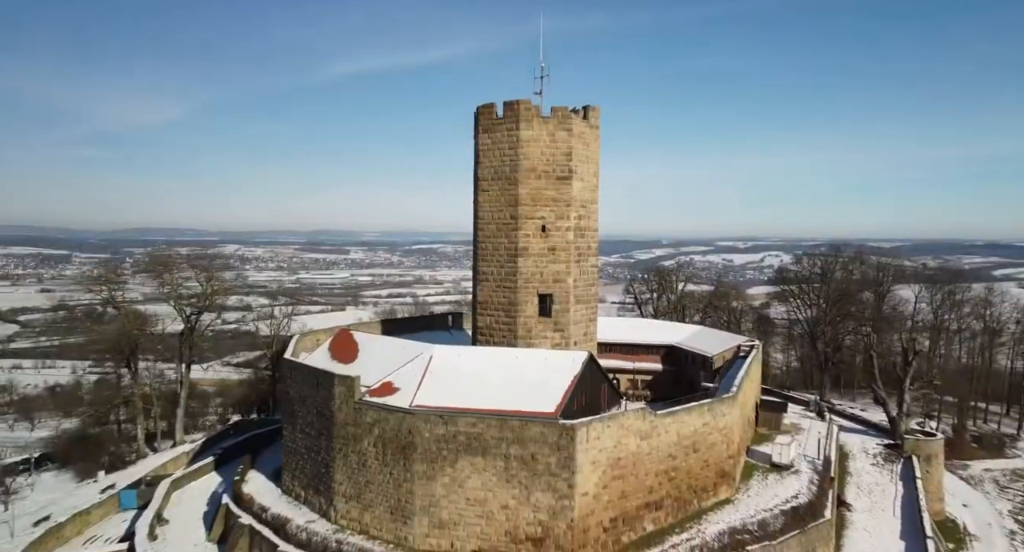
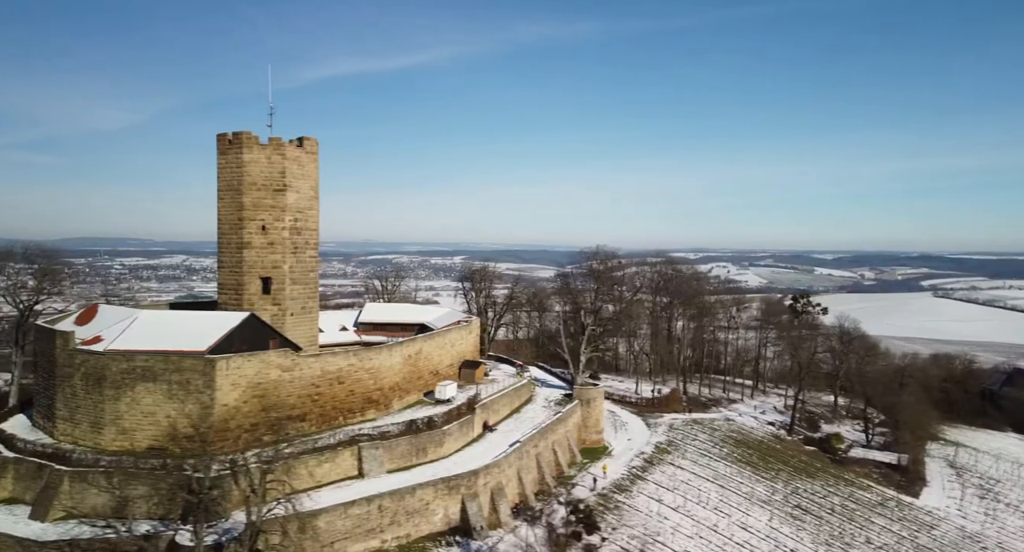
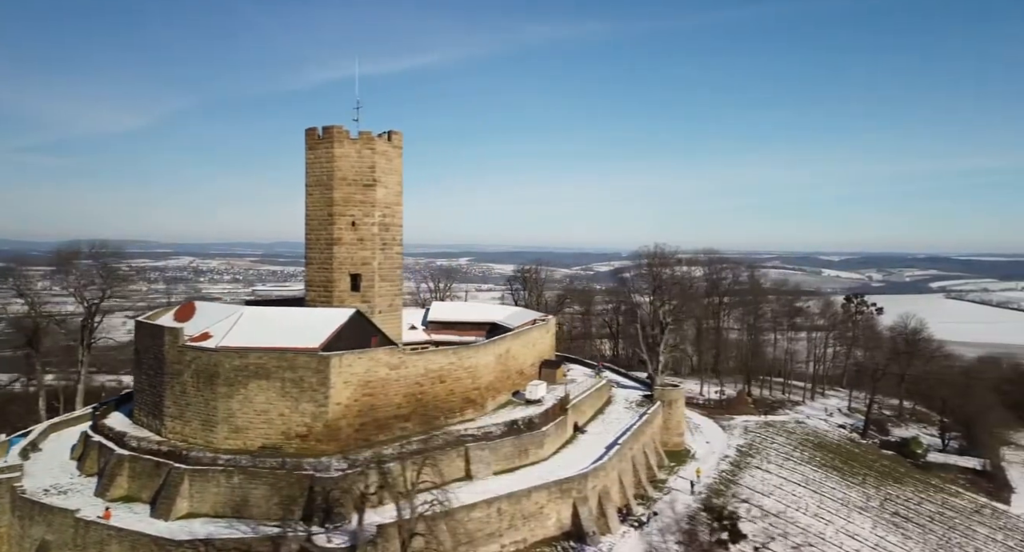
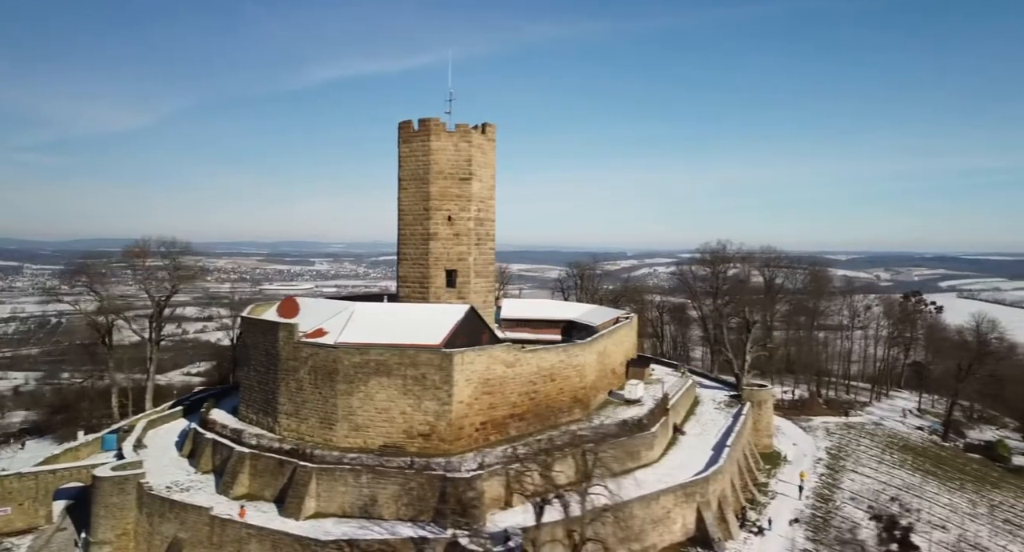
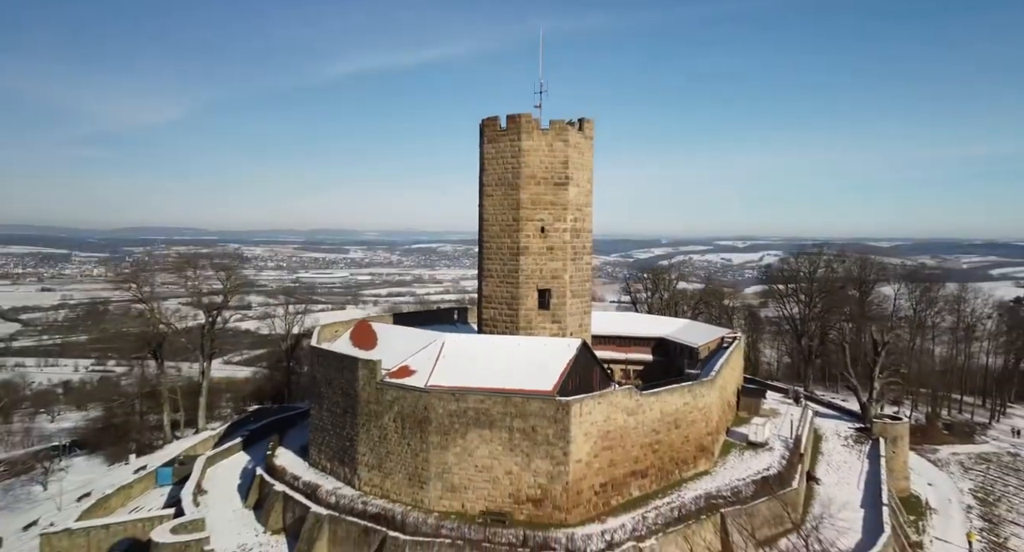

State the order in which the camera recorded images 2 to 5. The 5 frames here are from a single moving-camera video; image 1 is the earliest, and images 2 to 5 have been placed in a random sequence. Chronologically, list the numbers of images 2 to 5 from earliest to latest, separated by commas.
5, 4, 3, 2
